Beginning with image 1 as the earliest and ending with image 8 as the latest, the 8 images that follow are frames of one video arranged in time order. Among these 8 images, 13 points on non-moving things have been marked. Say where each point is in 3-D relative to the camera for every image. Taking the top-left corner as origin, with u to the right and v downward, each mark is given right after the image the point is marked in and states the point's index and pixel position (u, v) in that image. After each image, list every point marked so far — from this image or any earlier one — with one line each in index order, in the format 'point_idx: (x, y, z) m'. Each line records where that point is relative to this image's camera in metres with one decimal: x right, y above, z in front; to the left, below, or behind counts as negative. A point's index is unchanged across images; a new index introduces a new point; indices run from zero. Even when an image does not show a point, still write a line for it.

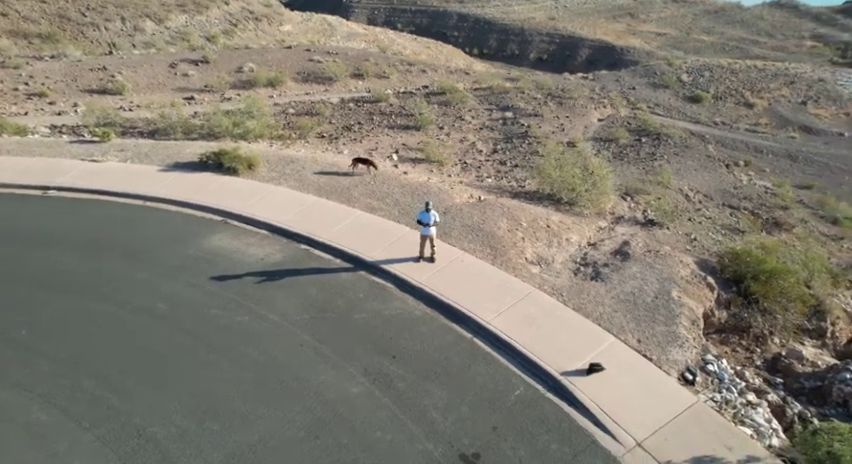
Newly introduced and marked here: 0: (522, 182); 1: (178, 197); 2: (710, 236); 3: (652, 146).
0: (+2.3, +1.2, +13.0) m
1: (-4.6, +0.7, +10.5) m
2: (+5.6, -0.1, +11.1) m
3: (+6.7, +2.6, +16.2) m
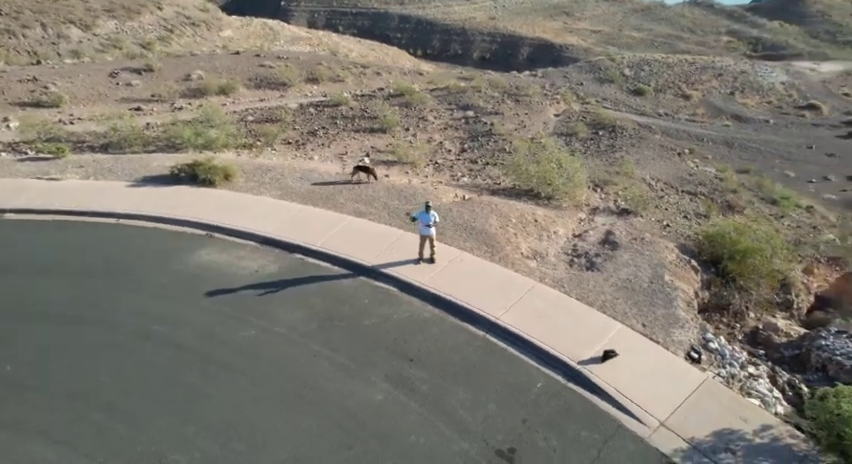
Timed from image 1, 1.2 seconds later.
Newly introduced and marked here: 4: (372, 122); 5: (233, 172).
0: (+1.7, +1.3, +13.3) m
1: (-4.8, +0.4, +10.1) m
2: (+5.3, +0.2, +11.7) m
3: (+5.7, +2.9, +16.9) m
4: (-1.6, +3.4, +17.0) m
5: (-3.8, +1.2, +11.1) m
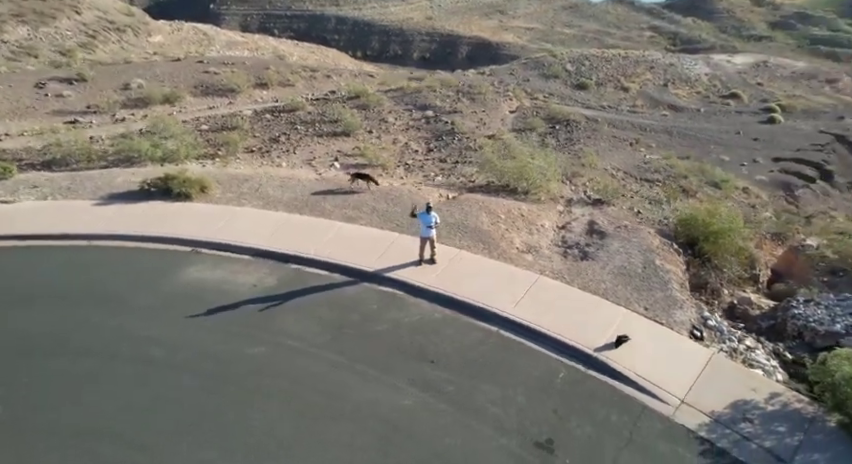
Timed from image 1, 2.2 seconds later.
0: (+1.1, +1.4, +13.4) m
1: (-5.0, 0.0, +9.5) m
2: (+4.9, +0.5, +12.2) m
3: (+4.5, +3.2, +17.5) m
4: (-2.8, +3.2, +16.7) m
5: (-4.1, +0.9, +10.6) m
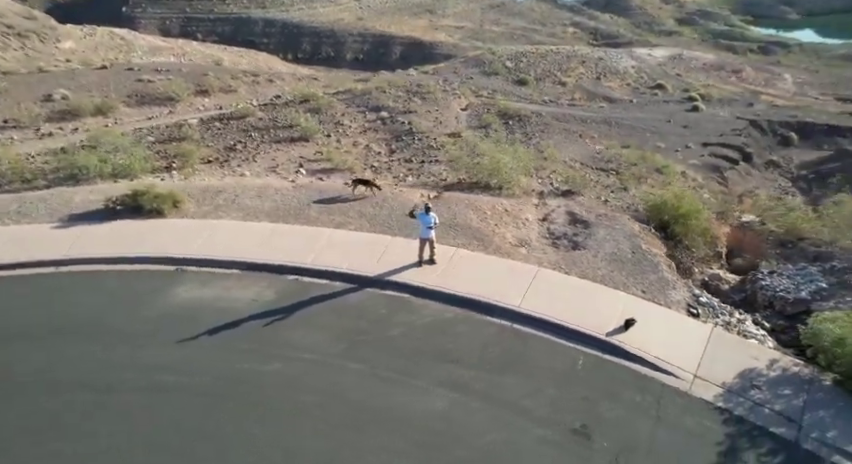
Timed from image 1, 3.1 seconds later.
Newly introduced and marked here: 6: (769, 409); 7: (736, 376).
0: (+0.3, +1.4, +13.5) m
1: (-5.1, -0.3, +8.8) m
2: (+4.3, +0.8, +12.8) m
3: (+3.0, +3.4, +17.9) m
4: (-4.0, +3.0, +16.3) m
5: (-4.4, +0.6, +10.0) m
6: (+4.1, -2.1, +6.6) m
7: (+3.9, -1.8, +7.0) m
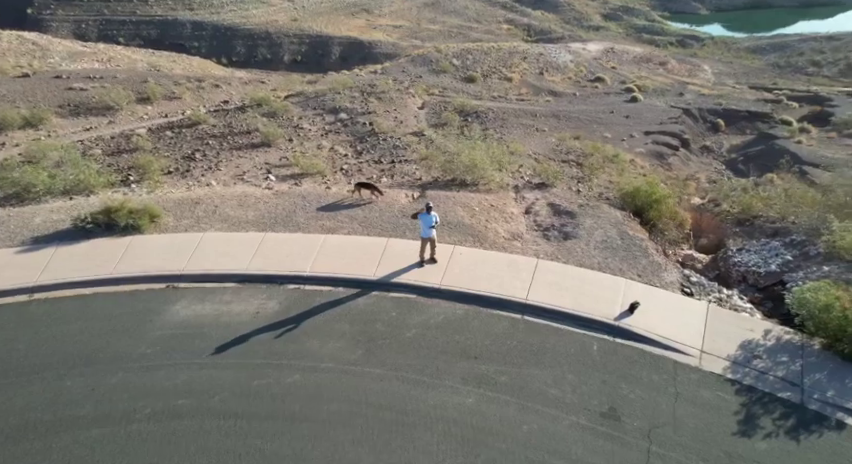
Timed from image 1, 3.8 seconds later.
0: (-0.3, +1.4, +13.4) m
1: (-5.0, -0.6, +8.2) m
2: (+3.7, +1.1, +13.2) m
3: (+1.7, +3.6, +18.2) m
4: (-5.1, +2.7, +15.7) m
5: (-4.6, +0.3, +9.4) m
6: (+4.4, -1.8, +7.0) m
7: (+4.2, -1.6, +7.4) m
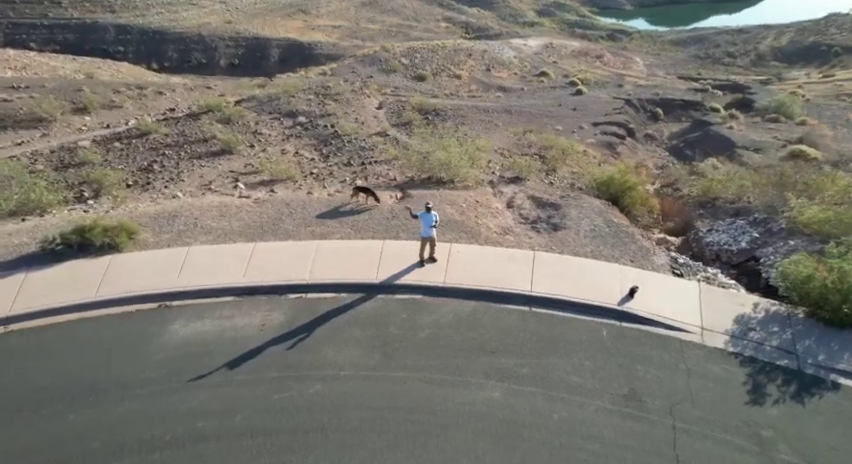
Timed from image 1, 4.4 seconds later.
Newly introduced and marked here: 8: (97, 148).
0: (-1.0, +1.4, +13.3) m
1: (-4.9, -0.9, +7.6) m
2: (+3.1, +1.3, +13.5) m
3: (+0.4, +3.7, +18.2) m
4: (-6.0, +2.4, +15.0) m
5: (-4.7, +0.1, +8.9) m
6: (+4.7, -1.5, +7.5) m
7: (+4.4, -1.3, +7.8) m
8: (-9.0, +2.3, +15.1) m
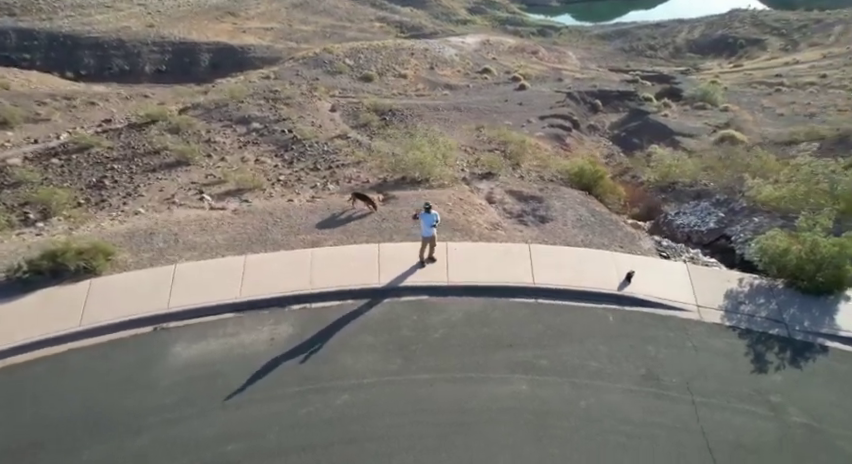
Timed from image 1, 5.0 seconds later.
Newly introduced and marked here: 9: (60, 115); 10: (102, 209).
0: (-1.6, +1.3, +13.1) m
1: (-4.7, -1.2, +6.9) m
2: (+2.4, +1.5, +13.8) m
3: (-1.0, +3.7, +18.1) m
4: (-6.9, +2.0, +14.2) m
5: (-4.7, -0.2, +8.3) m
6: (+4.8, -1.2, +8.0) m
7: (+4.5, -1.0, +8.3) m
8: (-9.9, +1.7, +13.9) m
9: (-12.2, +4.0, +18.3) m
10: (-6.7, +0.5, +11.5) m
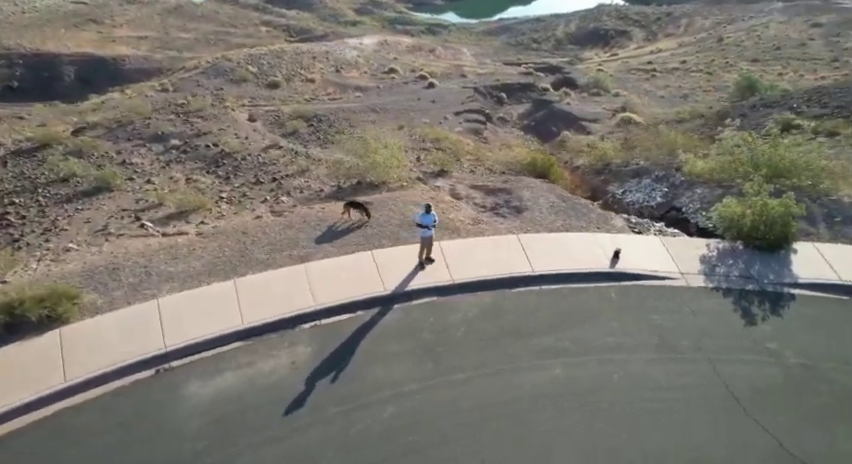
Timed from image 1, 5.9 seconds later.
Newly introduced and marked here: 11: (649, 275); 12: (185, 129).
0: (-2.7, +1.1, +12.5) m
1: (-4.2, -1.7, +5.9) m
2: (+1.1, +1.7, +14.0) m
3: (-3.2, +3.4, +17.6) m
4: (-8.1, +1.1, +12.6) m
5: (-4.6, -0.8, +7.2) m
6: (+4.9, -0.7, +8.7) m
7: (+4.5, -0.5, +9.0) m
8: (-10.9, +0.5, +11.7) m
9: (-14.3, +2.5, +15.6) m
10: (-7.2, -0.3, +10.0) m
11: (+3.5, -0.7, +8.6) m
12: (-7.1, +3.1, +16.3) m
